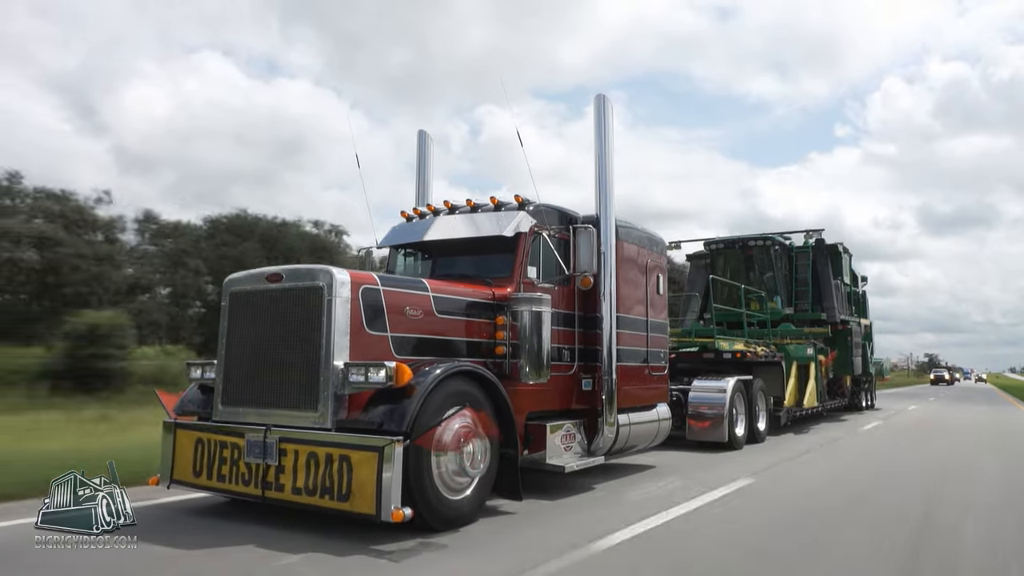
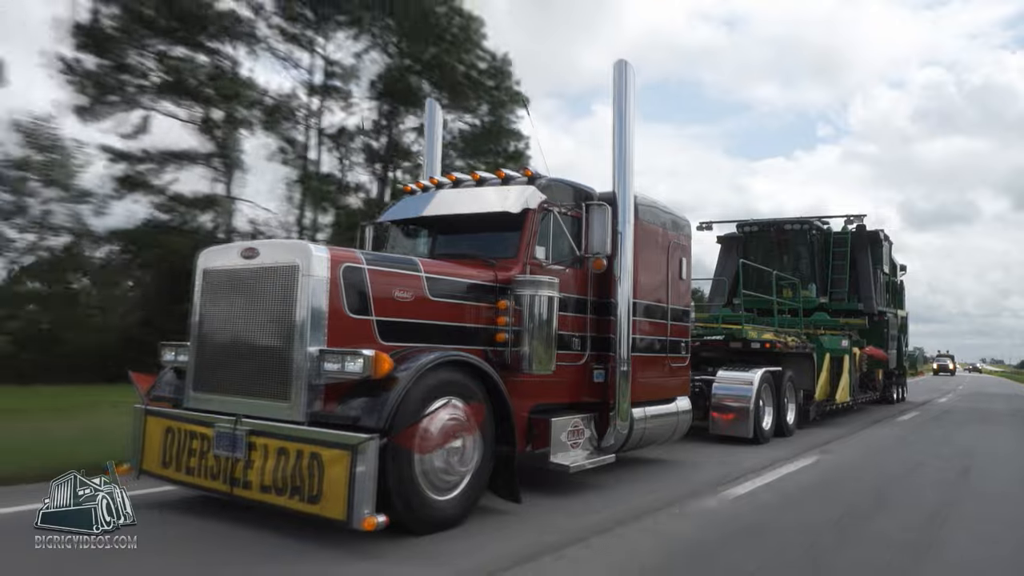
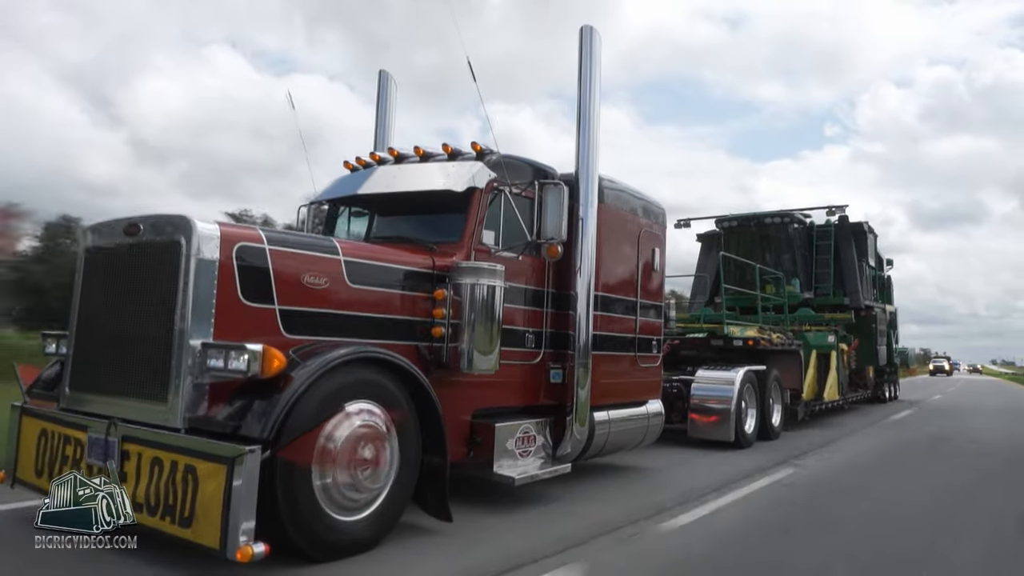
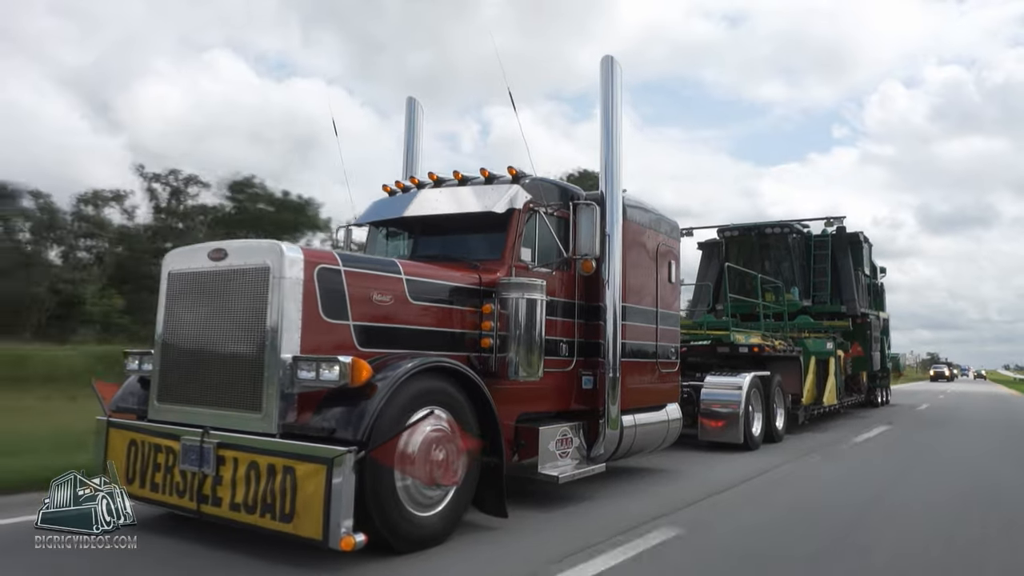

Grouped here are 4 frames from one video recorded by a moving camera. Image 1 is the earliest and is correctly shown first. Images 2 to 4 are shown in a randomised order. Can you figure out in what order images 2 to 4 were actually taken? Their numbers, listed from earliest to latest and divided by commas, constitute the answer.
4, 3, 2
